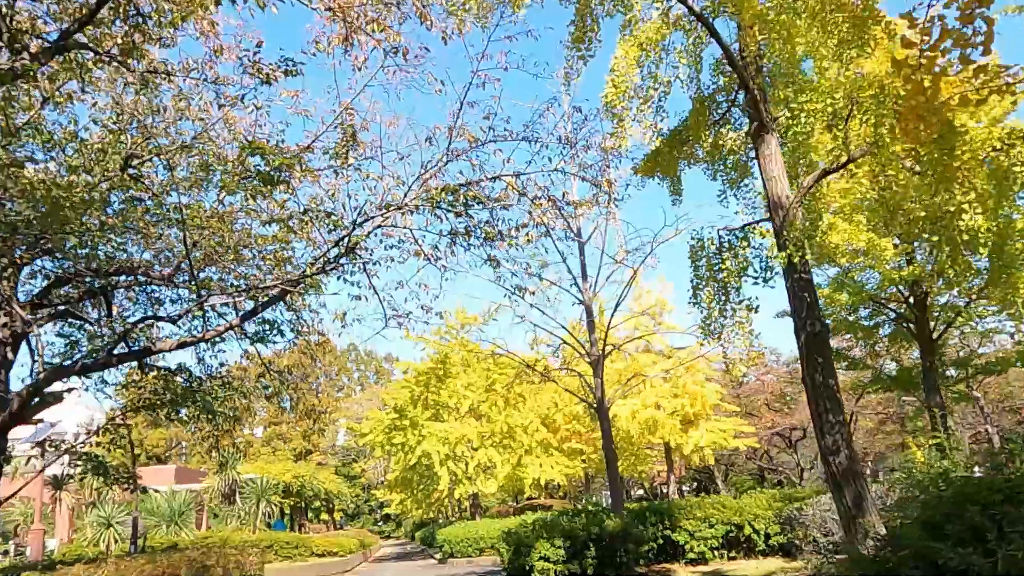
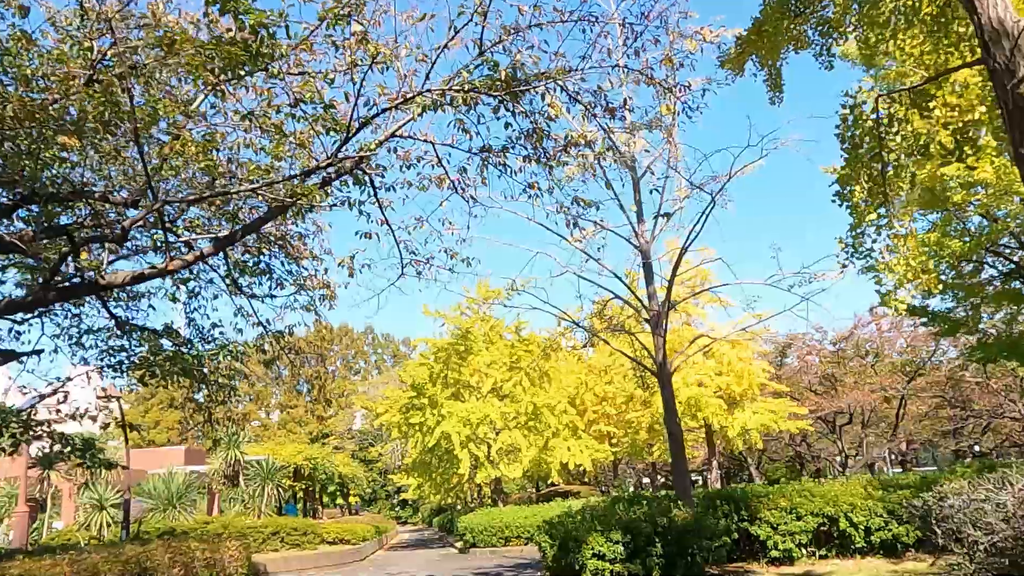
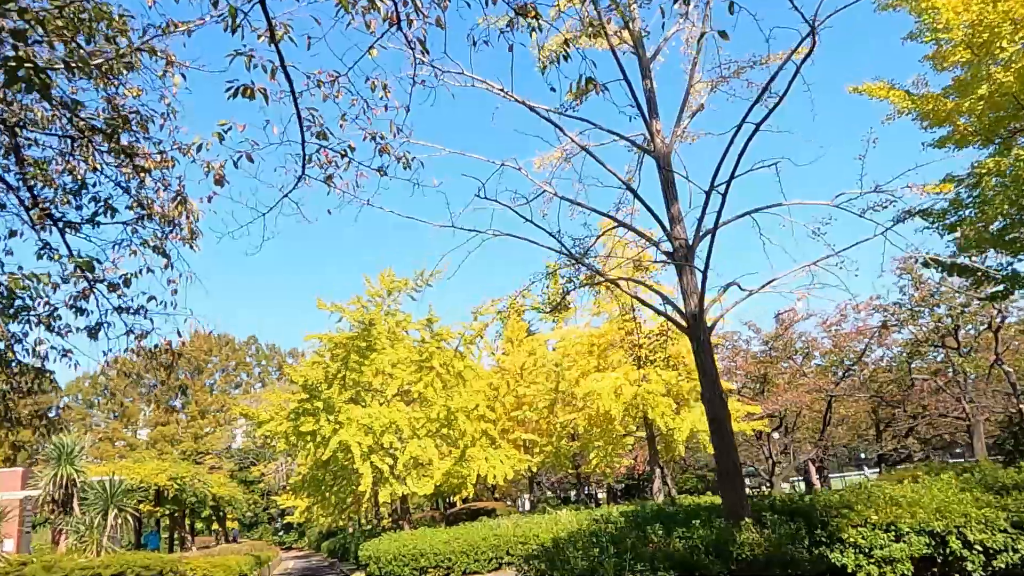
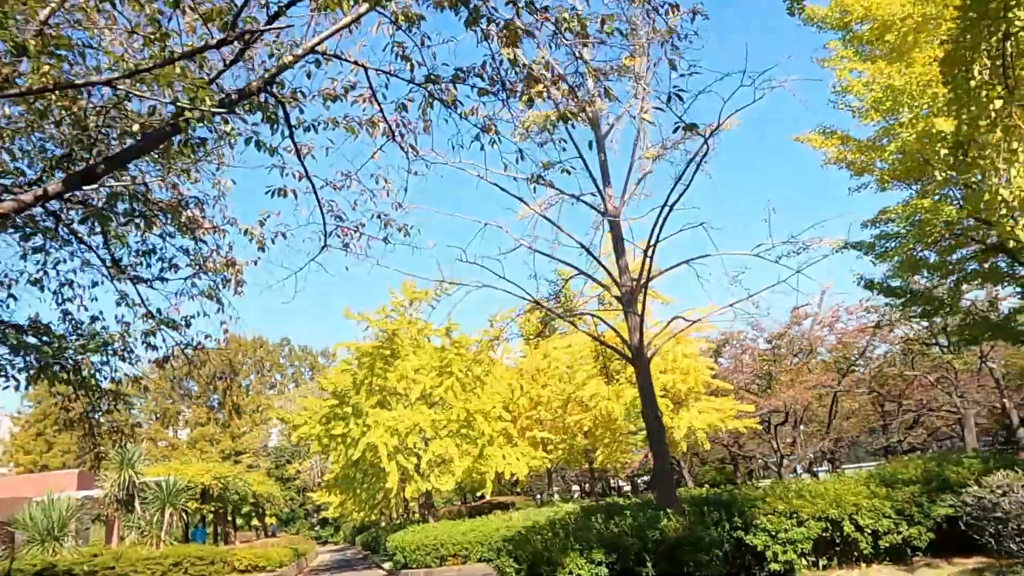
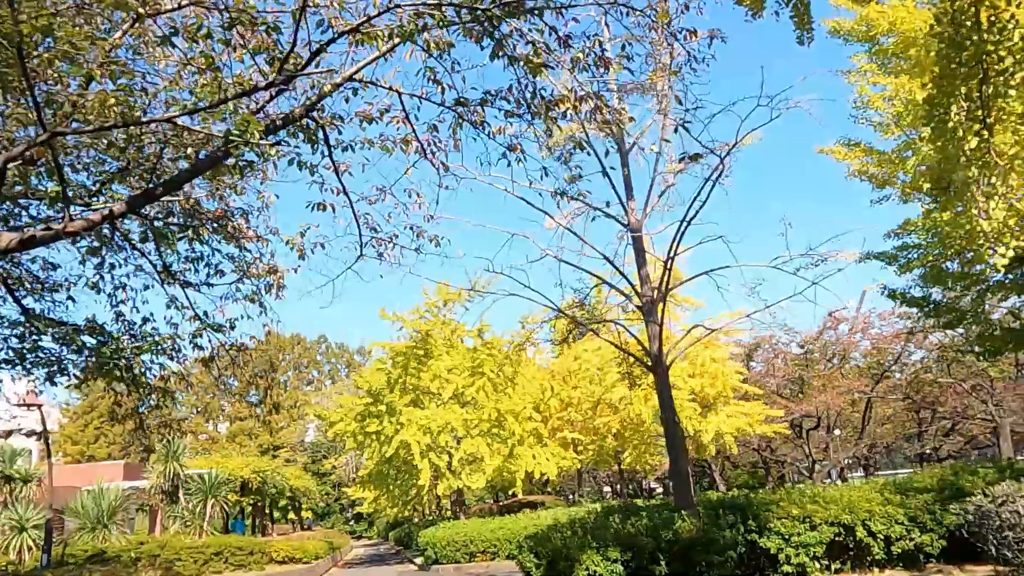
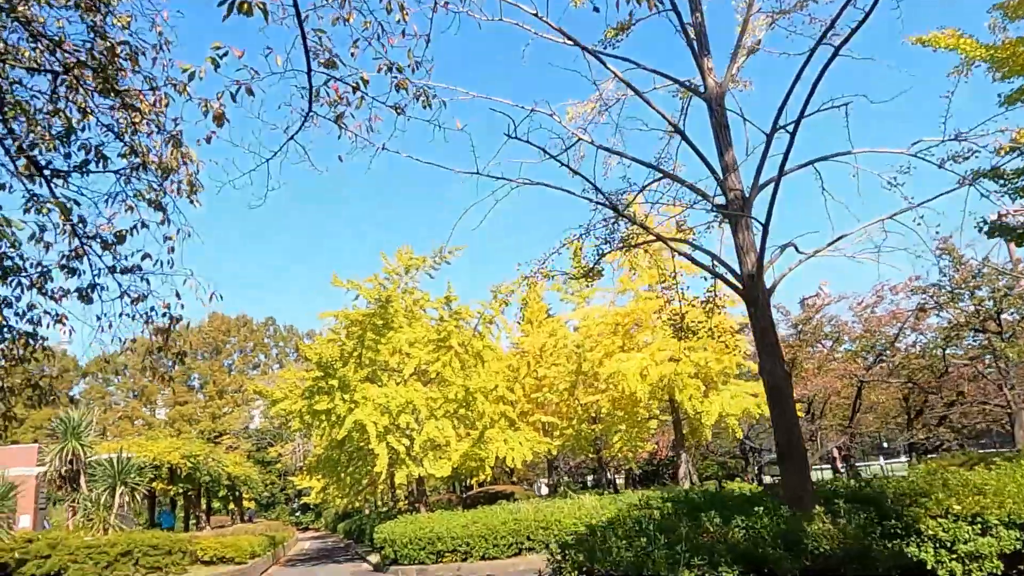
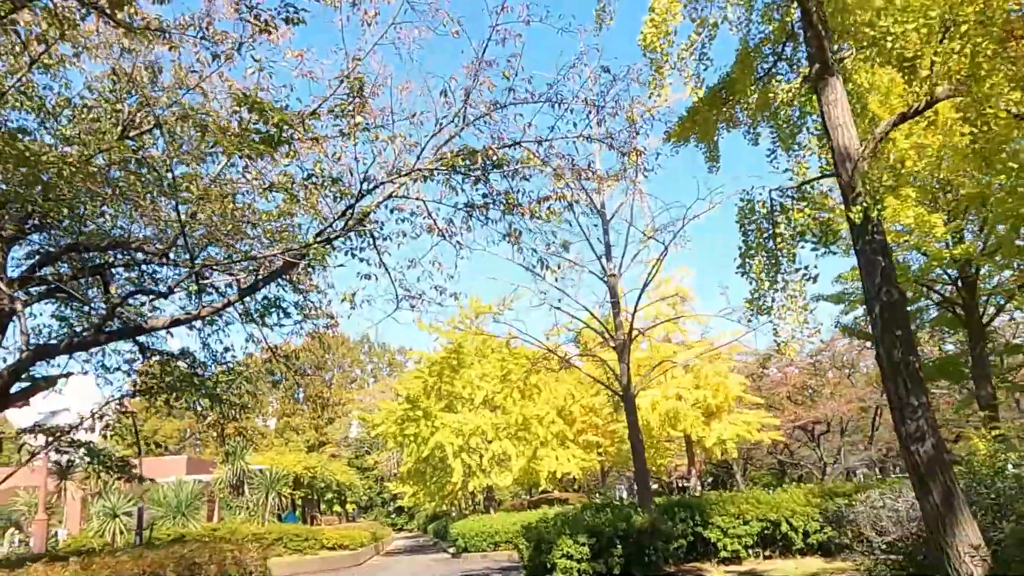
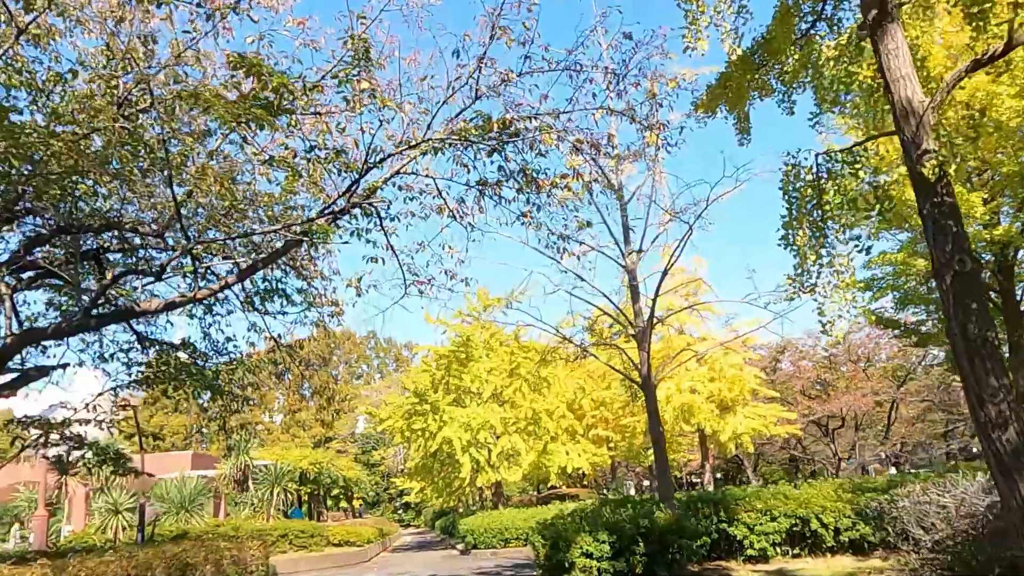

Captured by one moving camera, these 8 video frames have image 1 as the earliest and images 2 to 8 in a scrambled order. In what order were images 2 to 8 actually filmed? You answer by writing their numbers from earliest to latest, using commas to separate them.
7, 8, 2, 5, 4, 3, 6
